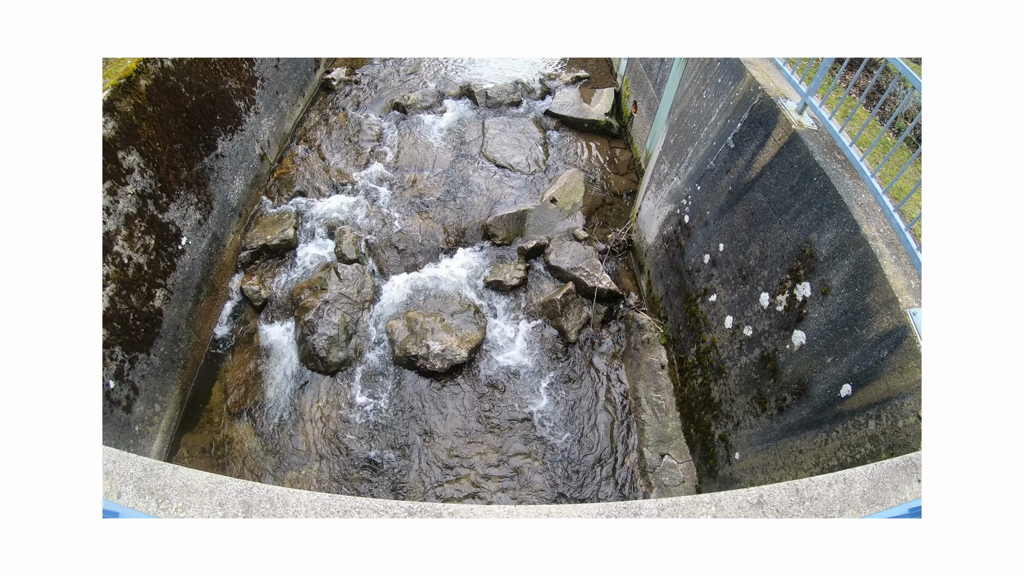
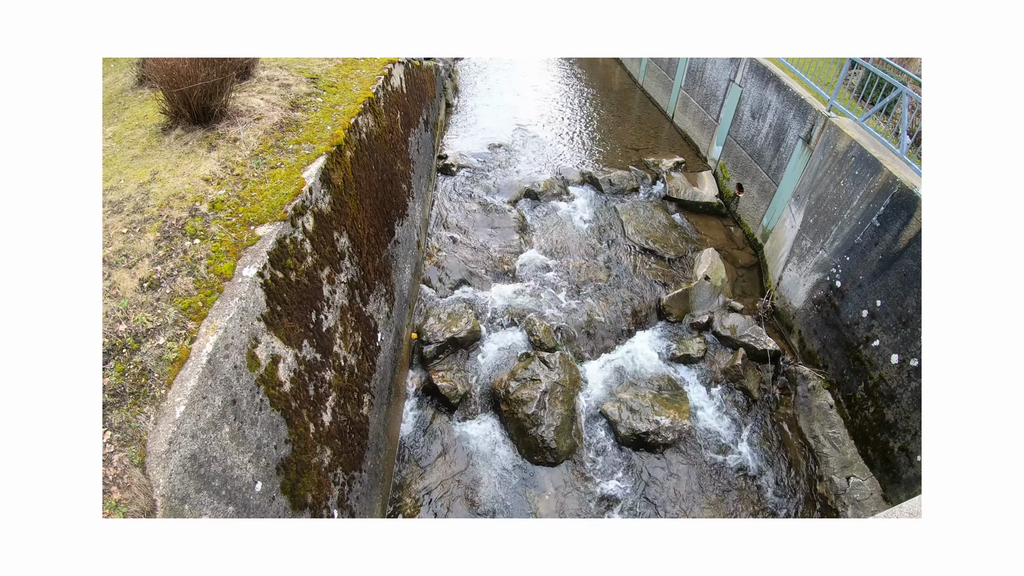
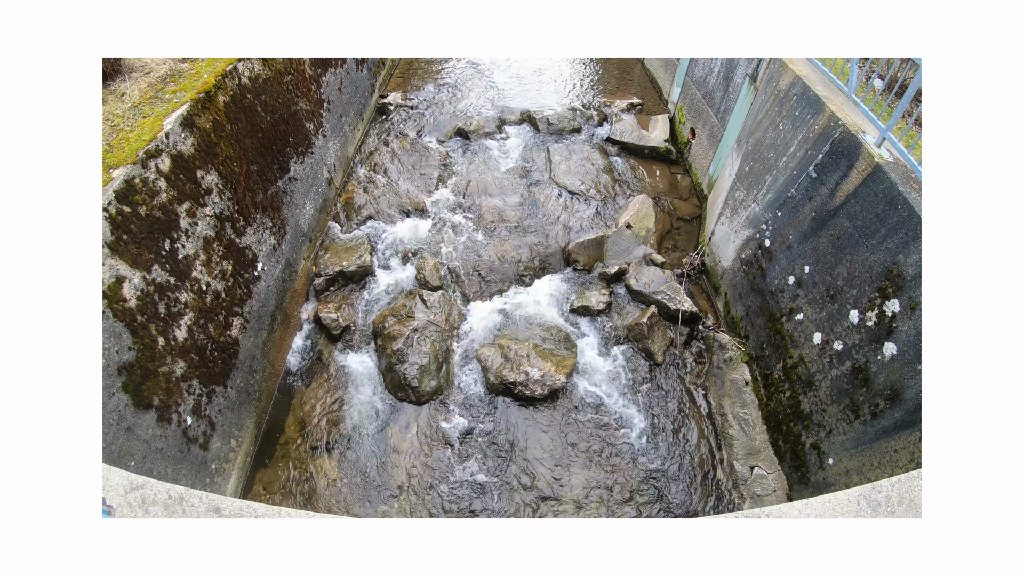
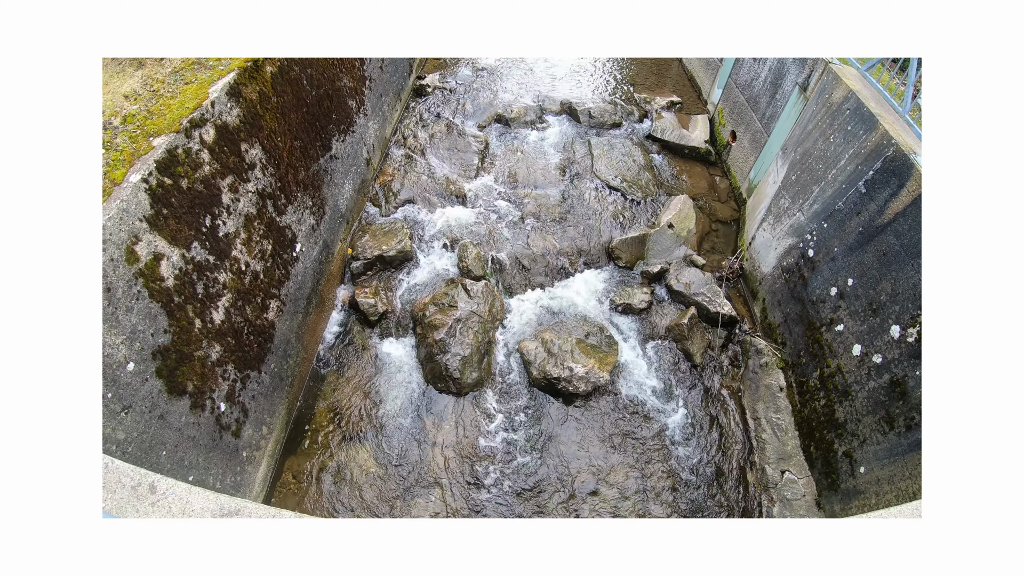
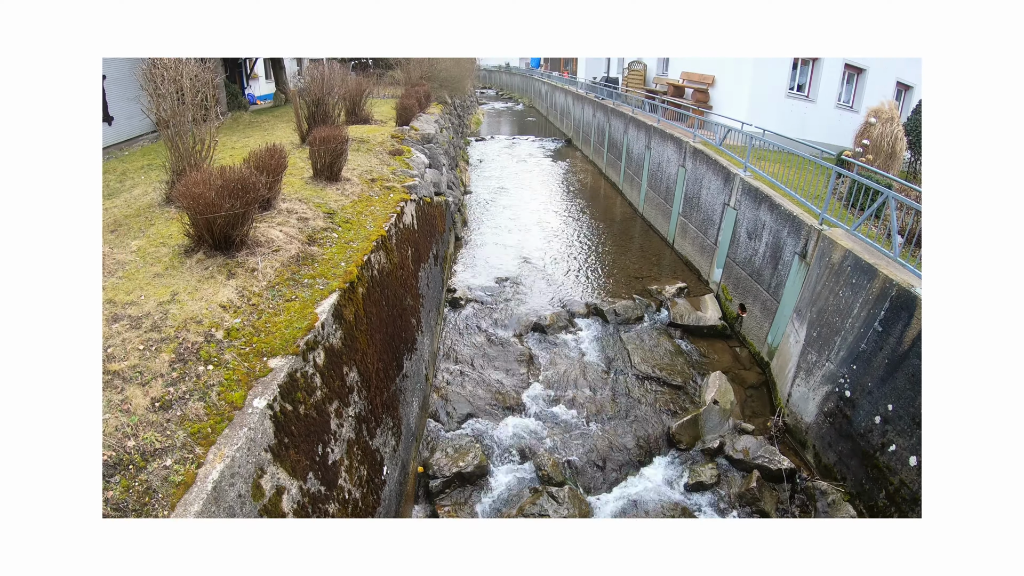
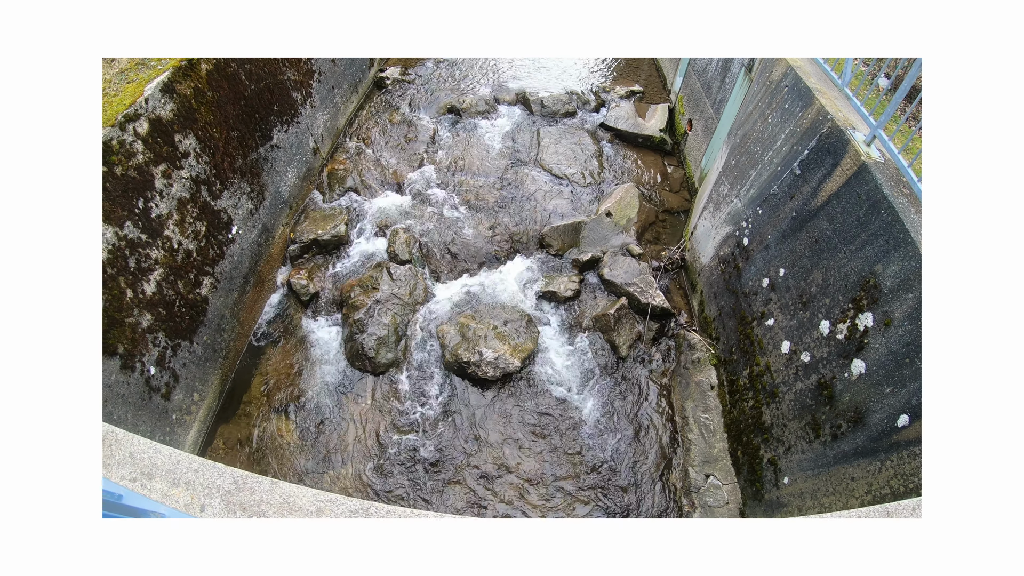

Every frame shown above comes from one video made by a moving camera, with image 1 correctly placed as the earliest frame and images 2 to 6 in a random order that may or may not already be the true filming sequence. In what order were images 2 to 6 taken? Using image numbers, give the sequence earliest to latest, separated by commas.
6, 3, 4, 2, 5
